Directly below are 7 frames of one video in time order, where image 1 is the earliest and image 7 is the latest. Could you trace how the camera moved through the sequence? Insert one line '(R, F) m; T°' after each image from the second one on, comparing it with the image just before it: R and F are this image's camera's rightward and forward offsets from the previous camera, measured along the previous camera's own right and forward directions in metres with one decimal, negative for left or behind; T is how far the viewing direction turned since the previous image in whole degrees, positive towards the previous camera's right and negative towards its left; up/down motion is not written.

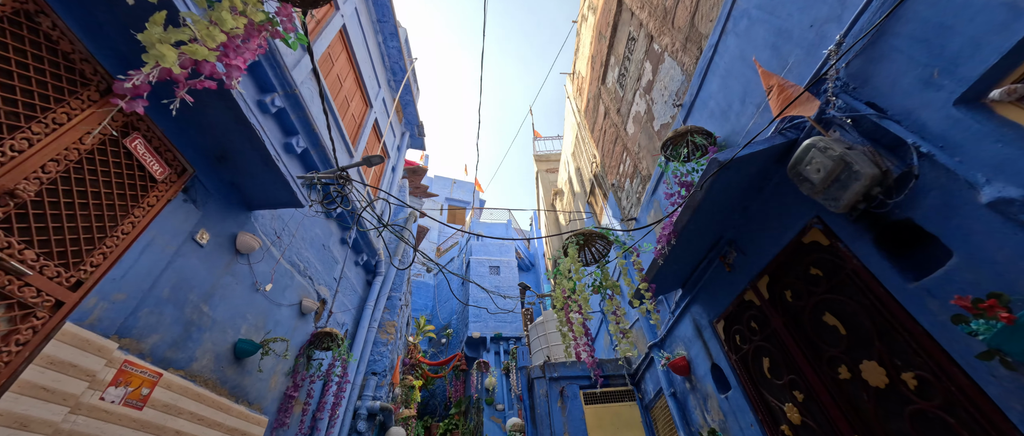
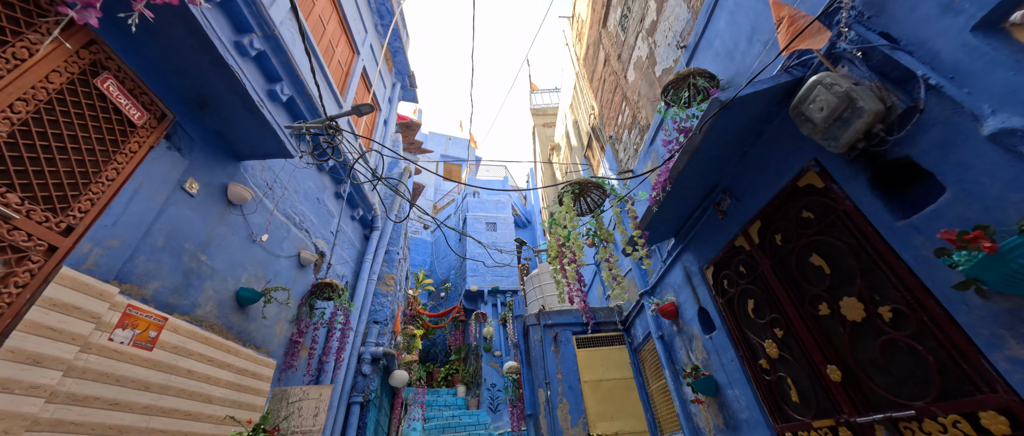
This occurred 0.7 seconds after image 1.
(0.0, 0.0) m; +1°
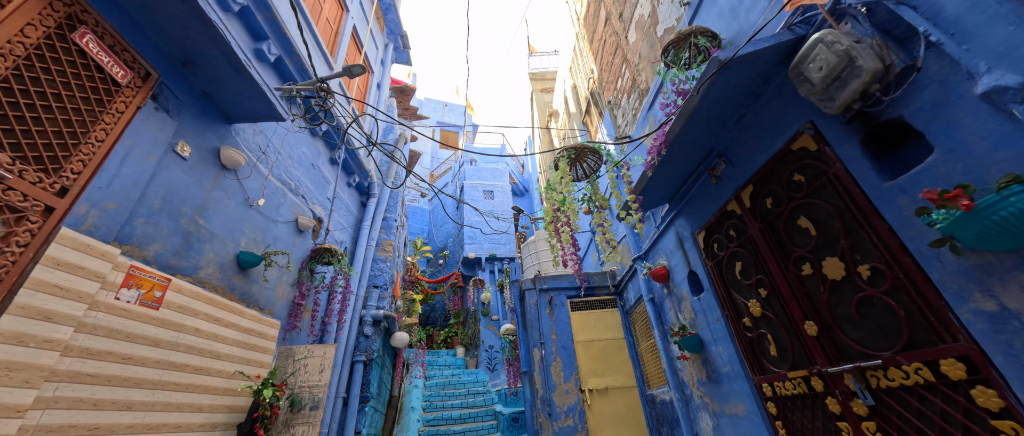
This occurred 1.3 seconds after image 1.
(0.0, 0.0) m; 0°
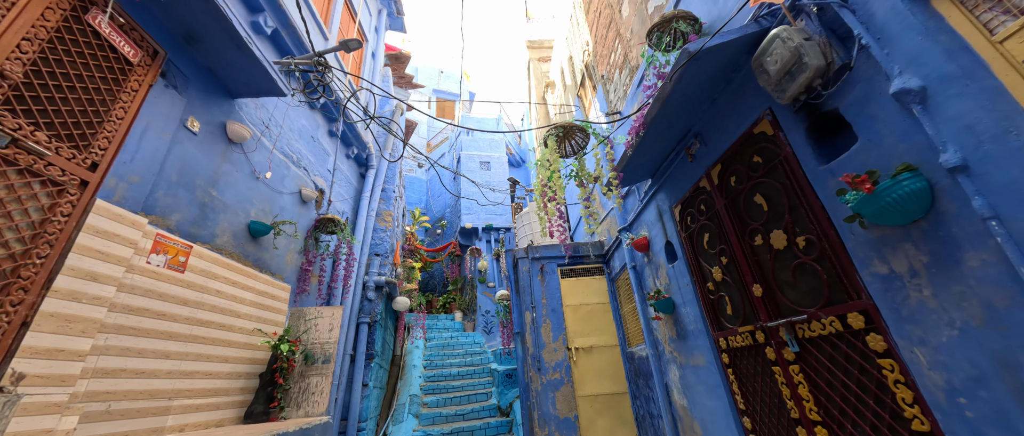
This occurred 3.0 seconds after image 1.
(+0.1, -0.3) m; 0°
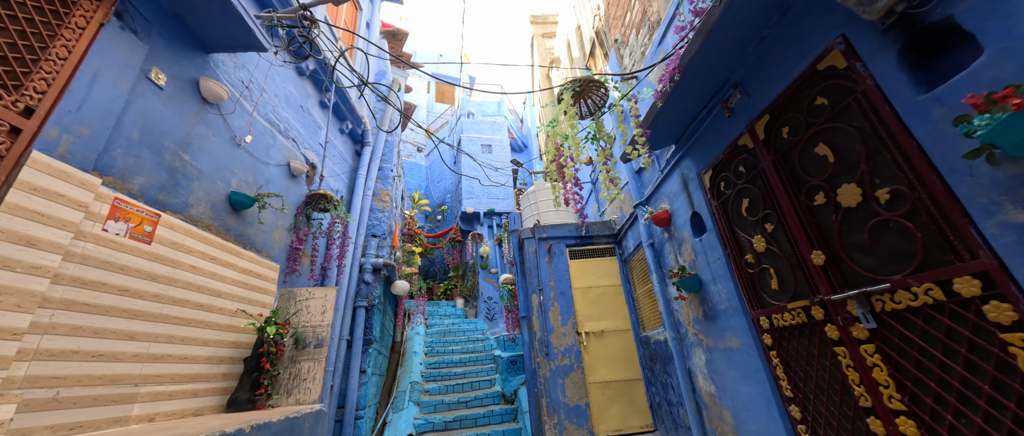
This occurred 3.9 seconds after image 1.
(-0.1, +0.4) m; 0°
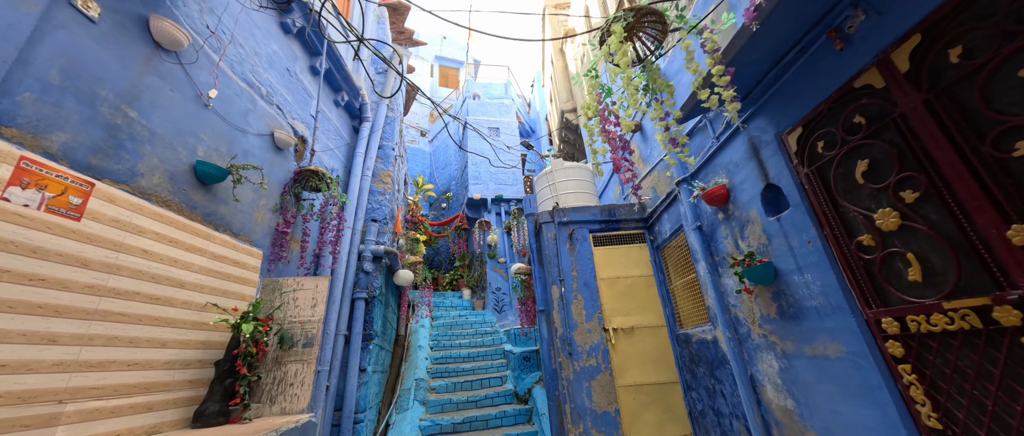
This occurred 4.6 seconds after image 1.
(-0.2, +0.6) m; -1°
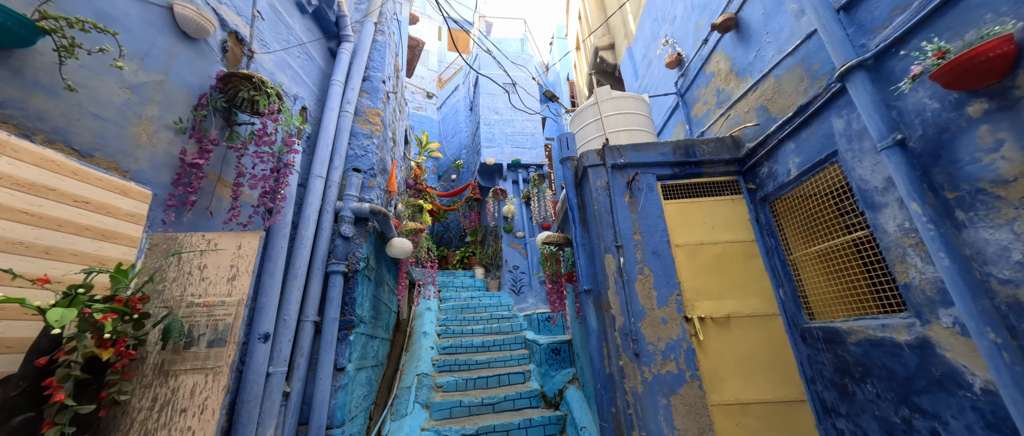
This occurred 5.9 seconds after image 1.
(-0.2, +1.5) m; -2°
